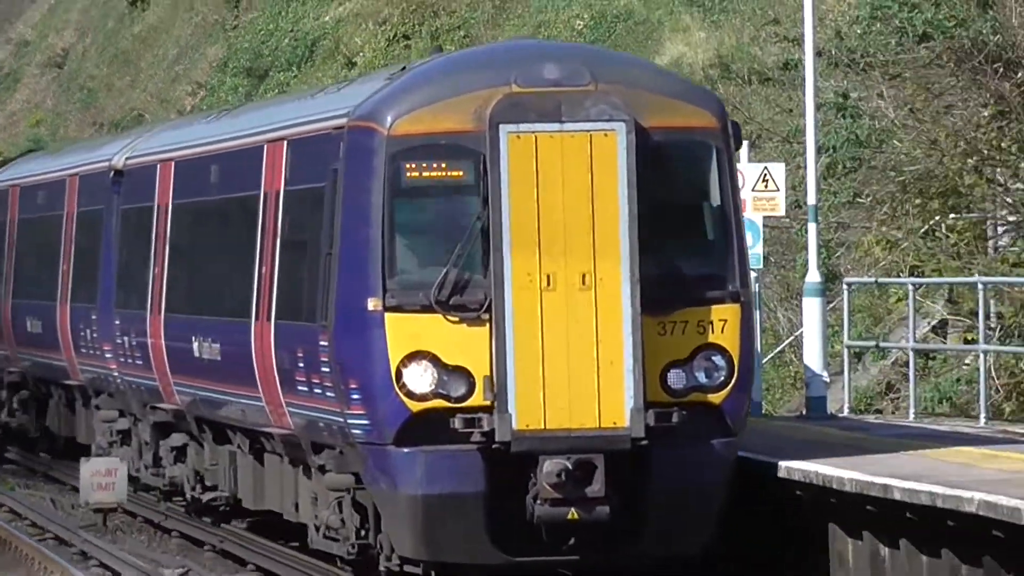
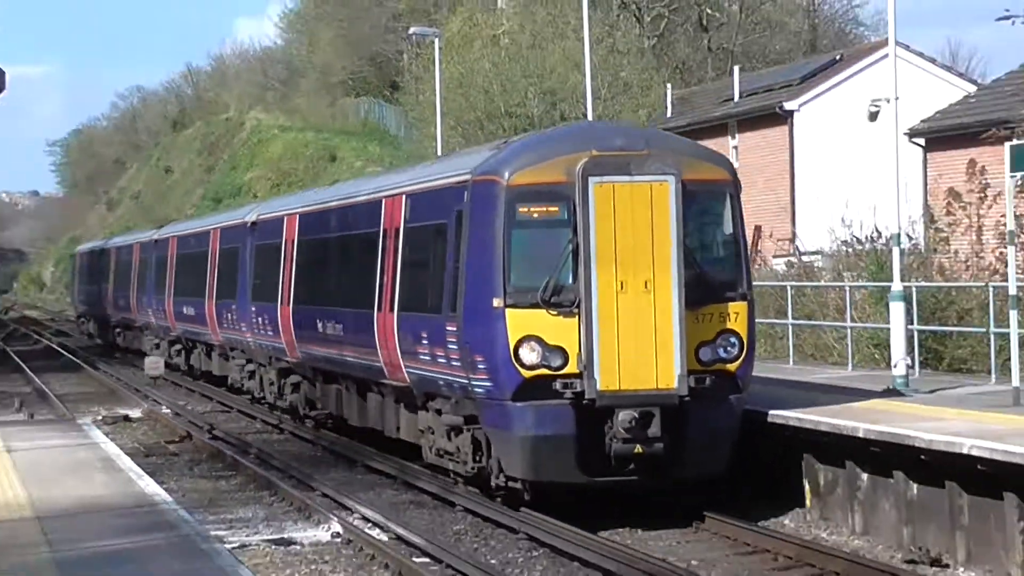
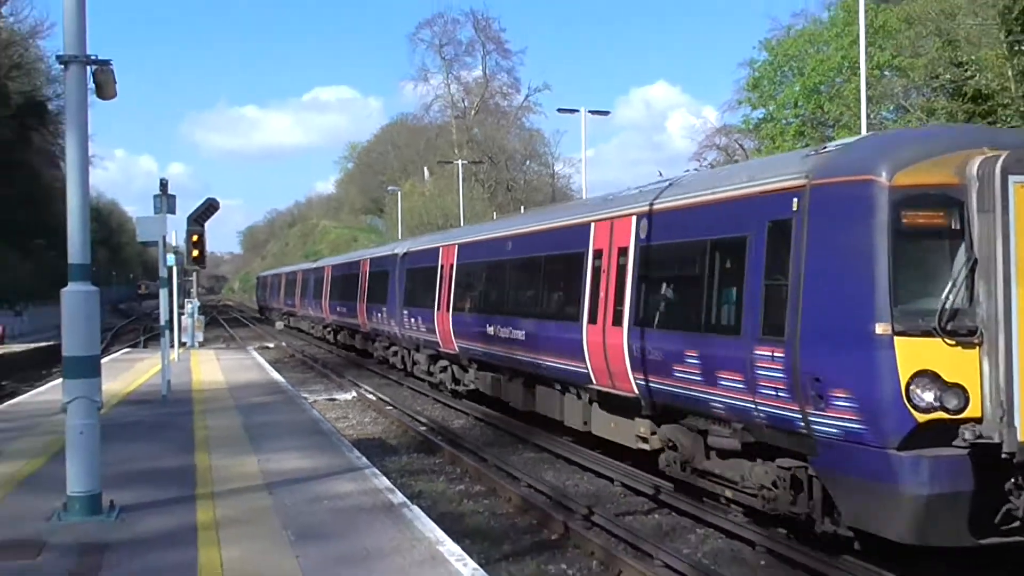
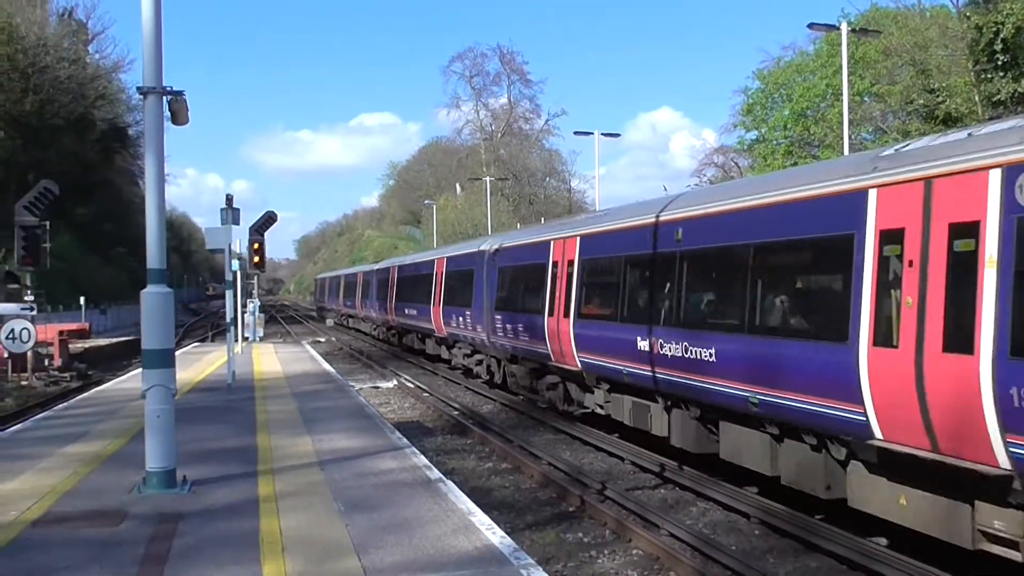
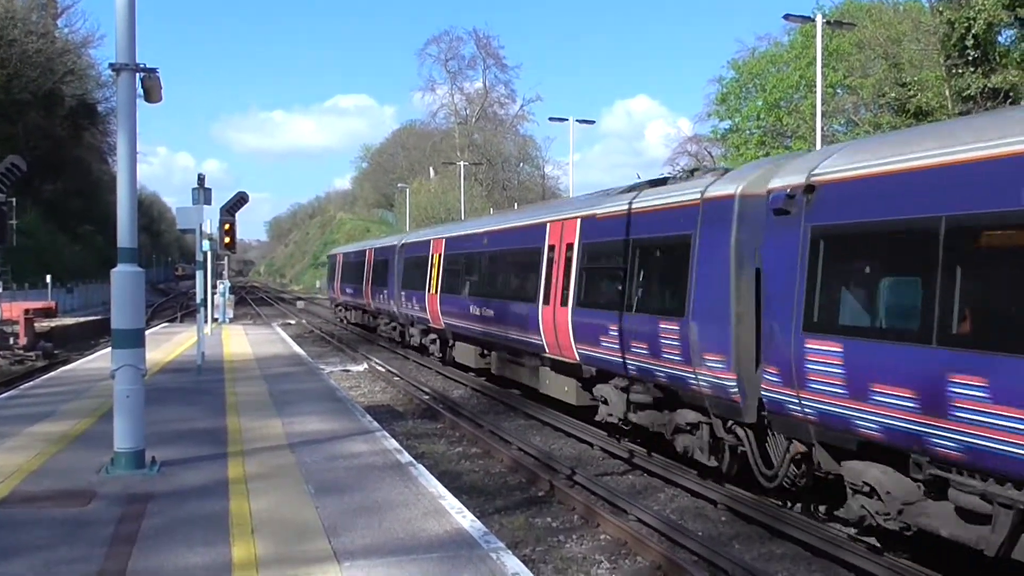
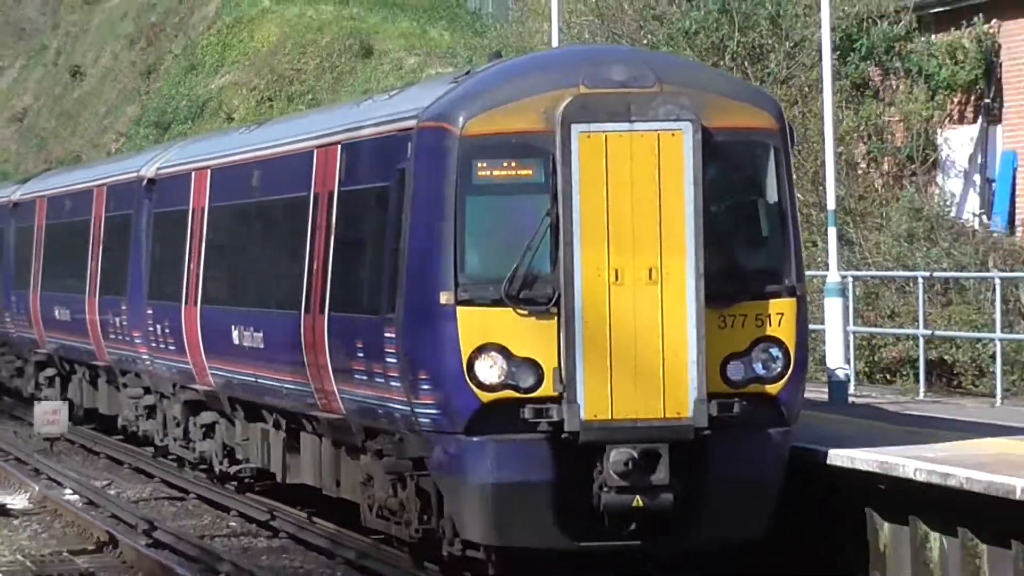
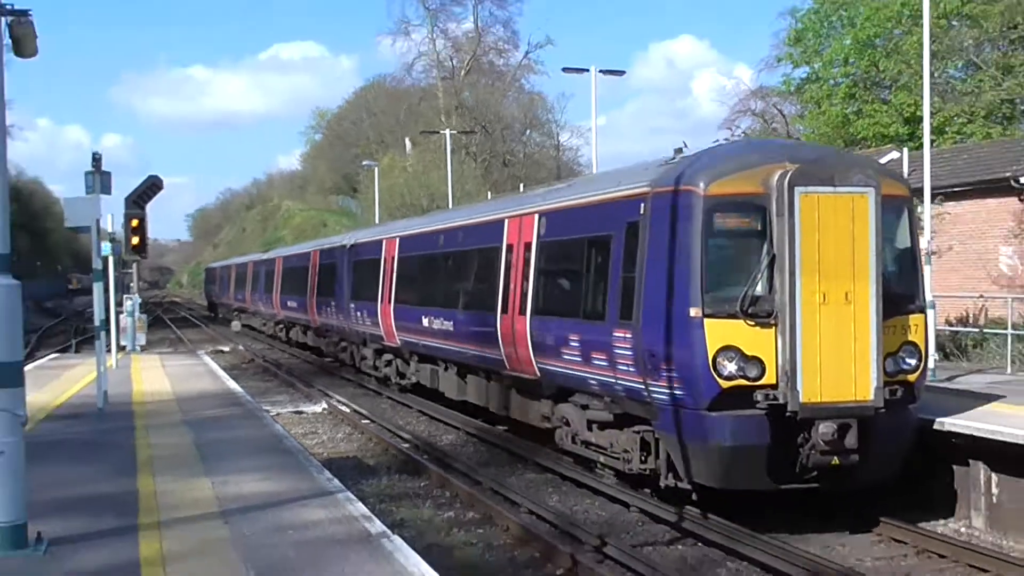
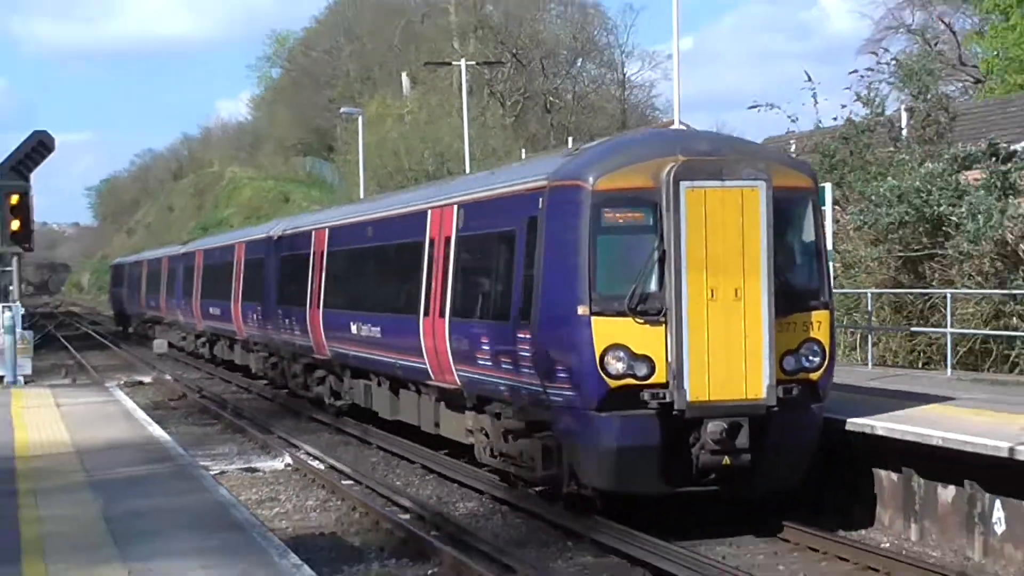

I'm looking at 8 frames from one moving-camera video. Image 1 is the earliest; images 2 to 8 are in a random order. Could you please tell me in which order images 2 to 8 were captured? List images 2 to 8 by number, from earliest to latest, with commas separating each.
6, 2, 8, 7, 3, 4, 5
